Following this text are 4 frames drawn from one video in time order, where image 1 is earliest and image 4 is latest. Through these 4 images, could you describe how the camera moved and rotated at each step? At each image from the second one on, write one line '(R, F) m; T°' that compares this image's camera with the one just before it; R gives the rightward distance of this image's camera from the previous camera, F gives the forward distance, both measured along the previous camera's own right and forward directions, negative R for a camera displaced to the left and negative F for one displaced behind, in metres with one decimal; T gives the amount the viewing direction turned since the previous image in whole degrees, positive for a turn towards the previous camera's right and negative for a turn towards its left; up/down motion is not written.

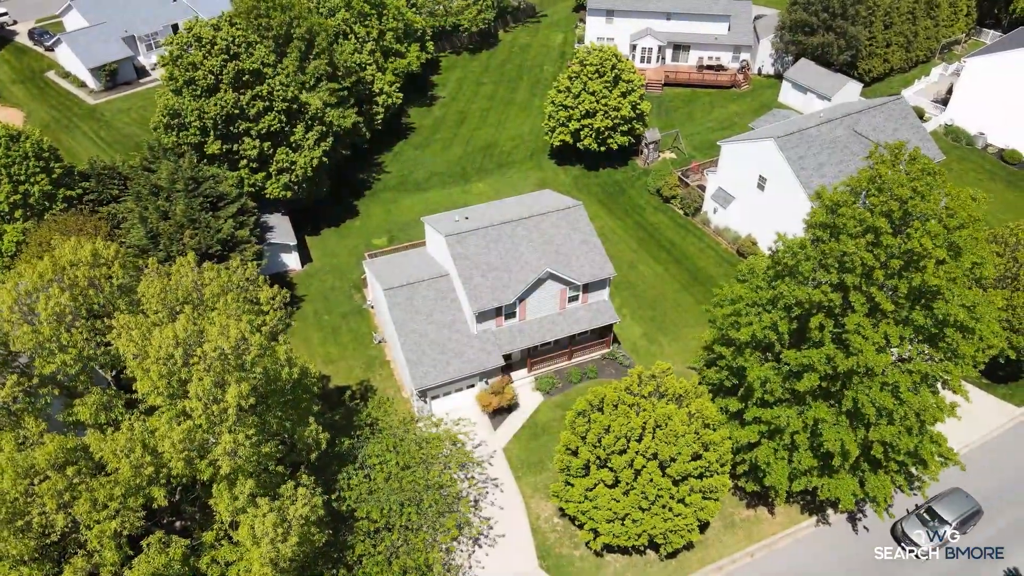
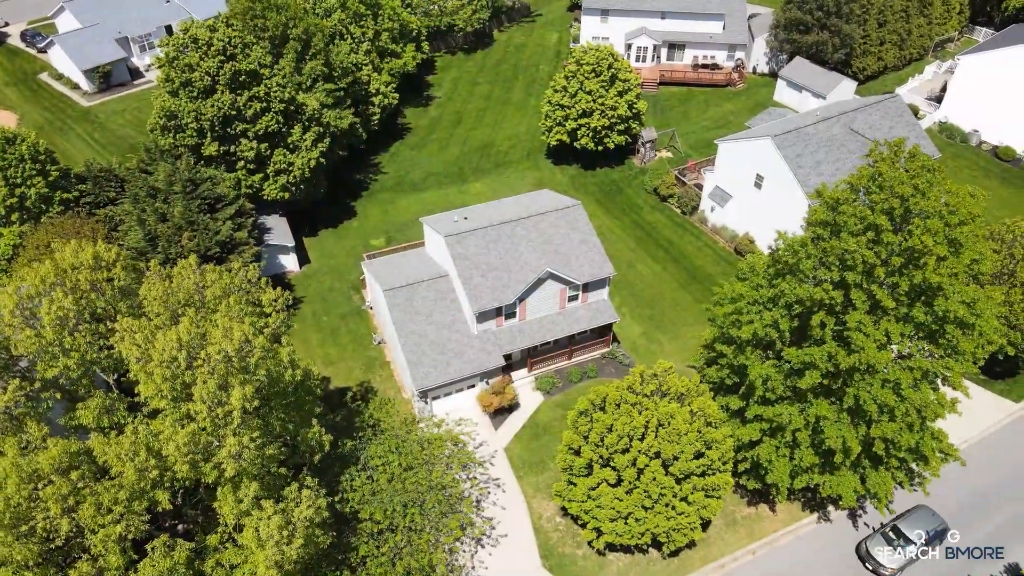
(-0.3, 0.0) m; 0°
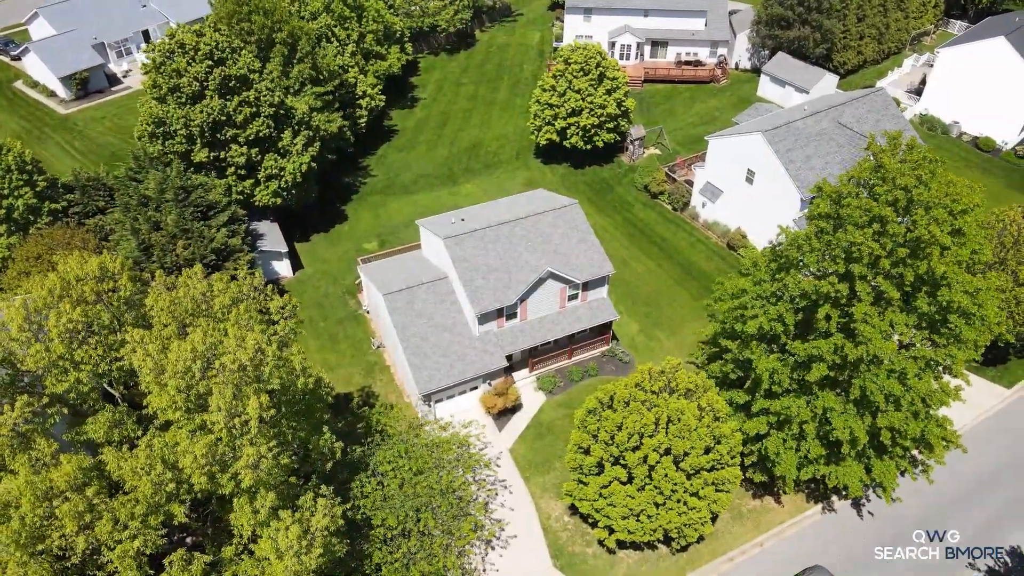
(-1.1, +0.1) m; +2°
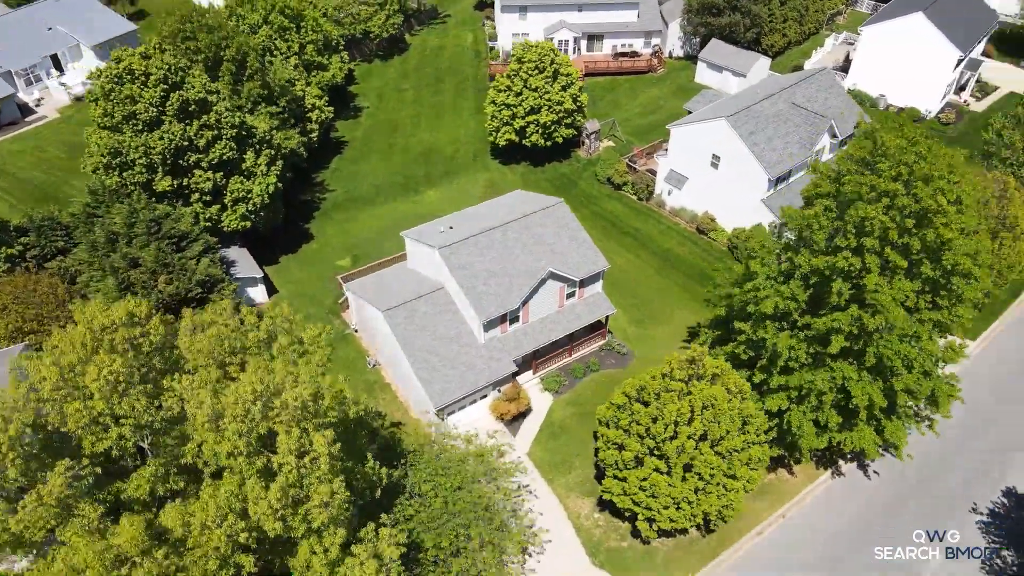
(-3.8, +0.4) m; +6°
